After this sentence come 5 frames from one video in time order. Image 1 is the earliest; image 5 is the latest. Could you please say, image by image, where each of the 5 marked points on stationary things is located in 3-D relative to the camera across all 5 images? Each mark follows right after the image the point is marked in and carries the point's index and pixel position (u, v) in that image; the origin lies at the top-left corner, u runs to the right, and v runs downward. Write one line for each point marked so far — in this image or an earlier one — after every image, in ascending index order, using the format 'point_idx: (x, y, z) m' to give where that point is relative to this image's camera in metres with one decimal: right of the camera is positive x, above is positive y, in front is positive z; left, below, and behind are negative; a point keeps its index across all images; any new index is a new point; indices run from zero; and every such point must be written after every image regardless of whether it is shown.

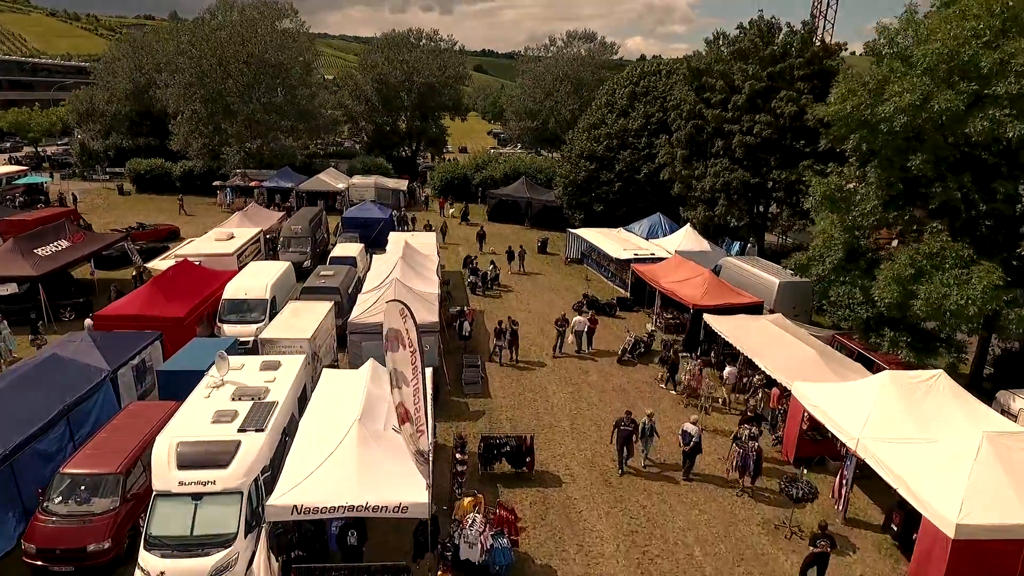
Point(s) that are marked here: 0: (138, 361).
0: (-8.6, -1.7, +14.8) m
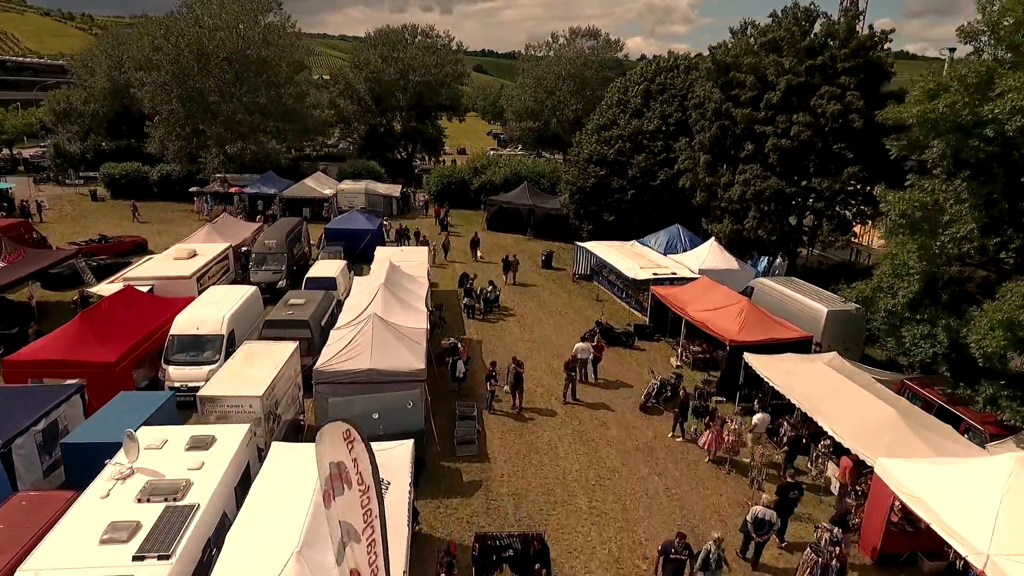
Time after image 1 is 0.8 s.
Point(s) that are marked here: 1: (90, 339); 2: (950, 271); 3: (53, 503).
0: (-8.6, -2.5, +11.8) m
1: (-9.4, -1.1, +14.1) m
2: (+8.7, +0.3, +12.8) m
3: (-6.8, -3.2, +9.5) m
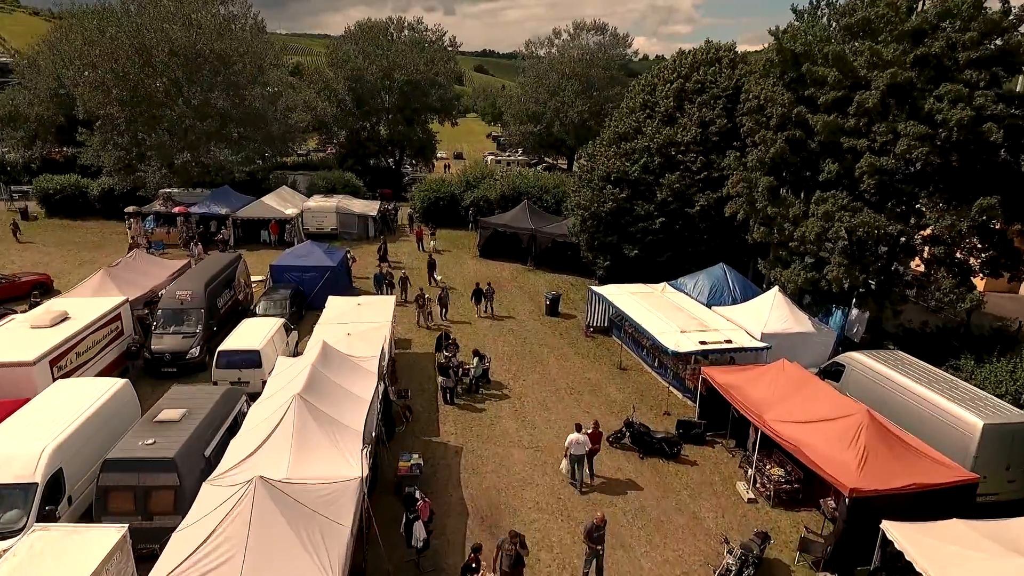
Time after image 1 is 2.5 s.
0: (-8.7, -4.3, +5.8) m
1: (-9.5, -2.9, +8.2) m
2: (+8.6, -1.5, +6.8) m
3: (-7.0, -5.0, +3.6) m
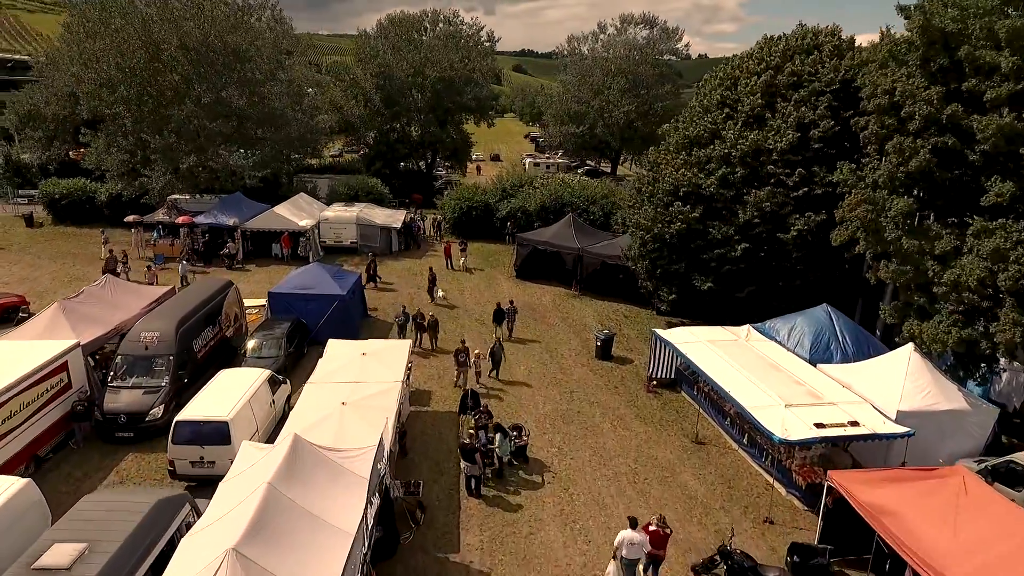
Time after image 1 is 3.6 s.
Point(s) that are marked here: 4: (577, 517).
0: (-8.4, -5.2, +2.4) m
1: (-9.1, -3.8, +4.8) m
2: (+8.9, -2.7, +2.5) m
3: (-6.9, -6.0, 0.0) m
4: (+1.2, -4.1, +11.5) m
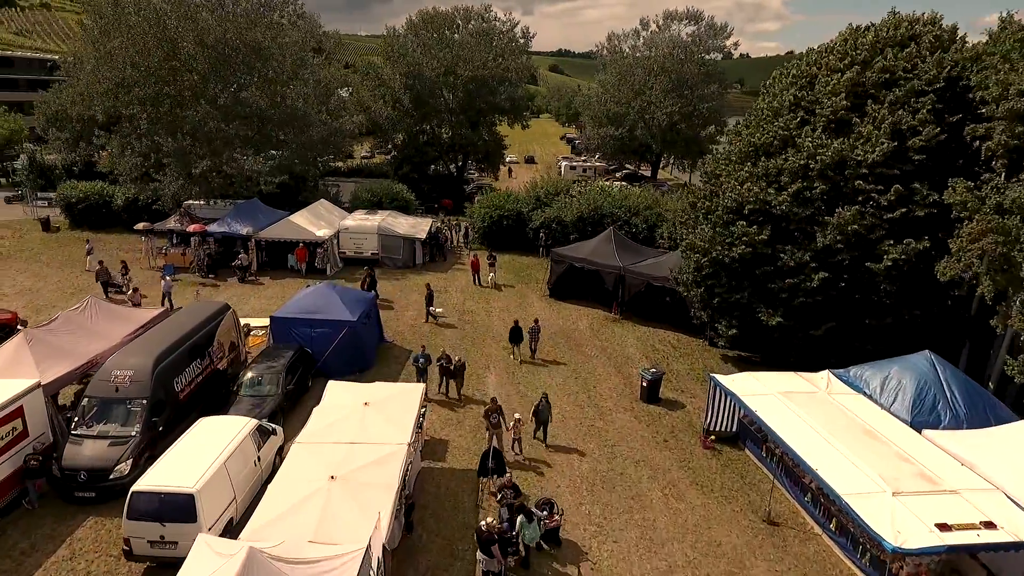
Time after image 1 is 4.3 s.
0: (-8.5, -5.8, +0.4) m
1: (-9.0, -4.4, +2.8) m
2: (+8.9, -3.6, -0.4) m
3: (-7.1, -6.6, -2.0) m
4: (+1.6, -4.9, +9.0) m
